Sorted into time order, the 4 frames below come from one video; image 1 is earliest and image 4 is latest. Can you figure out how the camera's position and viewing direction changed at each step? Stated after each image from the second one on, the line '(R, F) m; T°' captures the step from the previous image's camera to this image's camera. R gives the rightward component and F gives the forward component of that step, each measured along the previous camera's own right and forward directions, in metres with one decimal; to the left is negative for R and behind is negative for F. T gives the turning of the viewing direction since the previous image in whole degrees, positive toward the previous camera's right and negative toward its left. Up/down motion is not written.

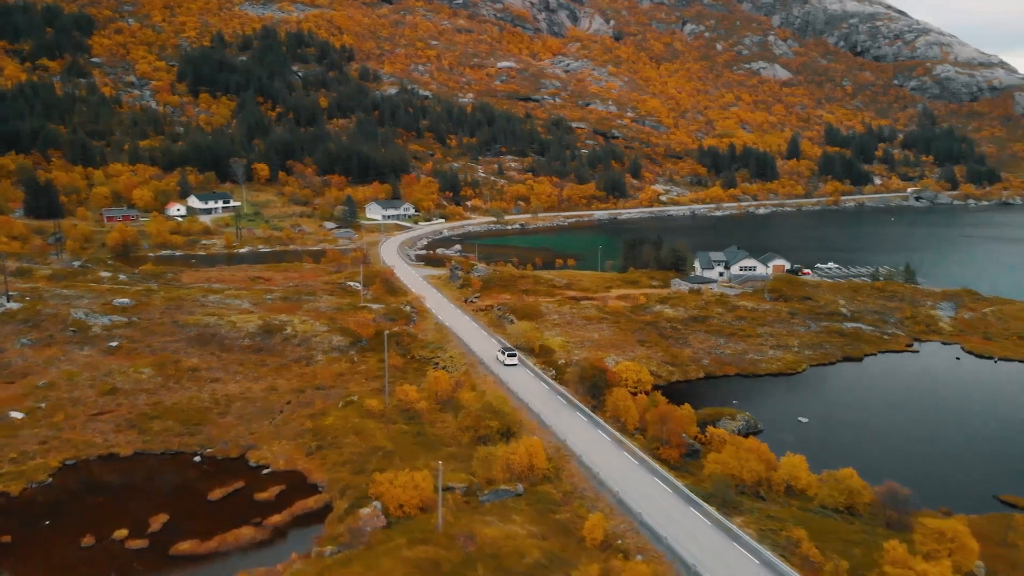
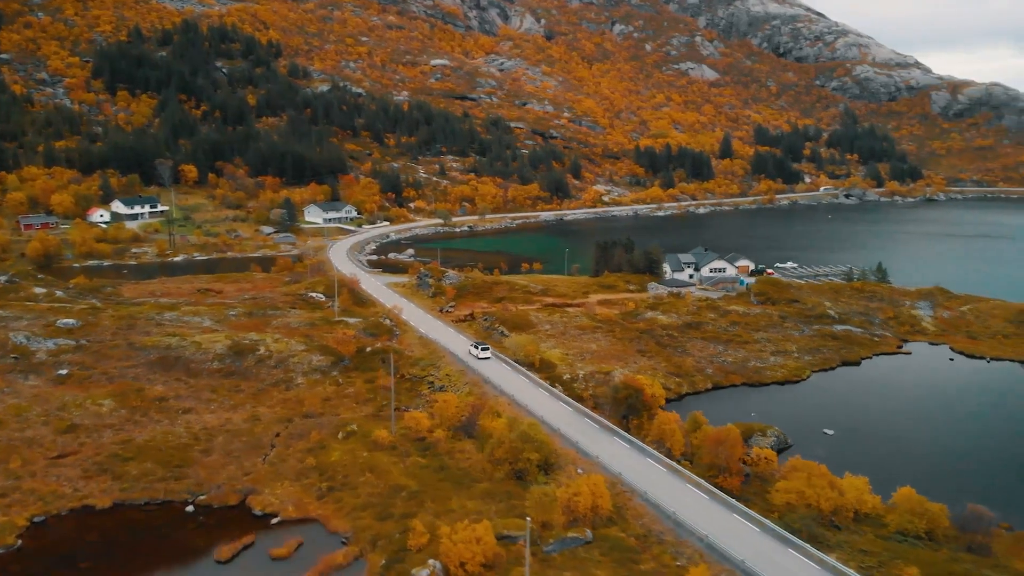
(-4.1, +3.5) m; +6°
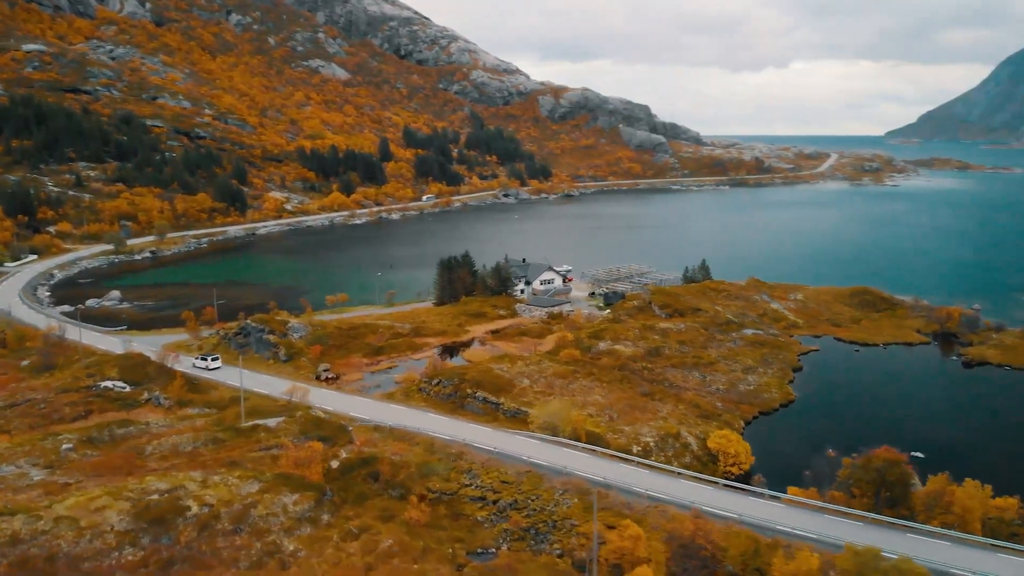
(-15.9, +16.2) m; +29°
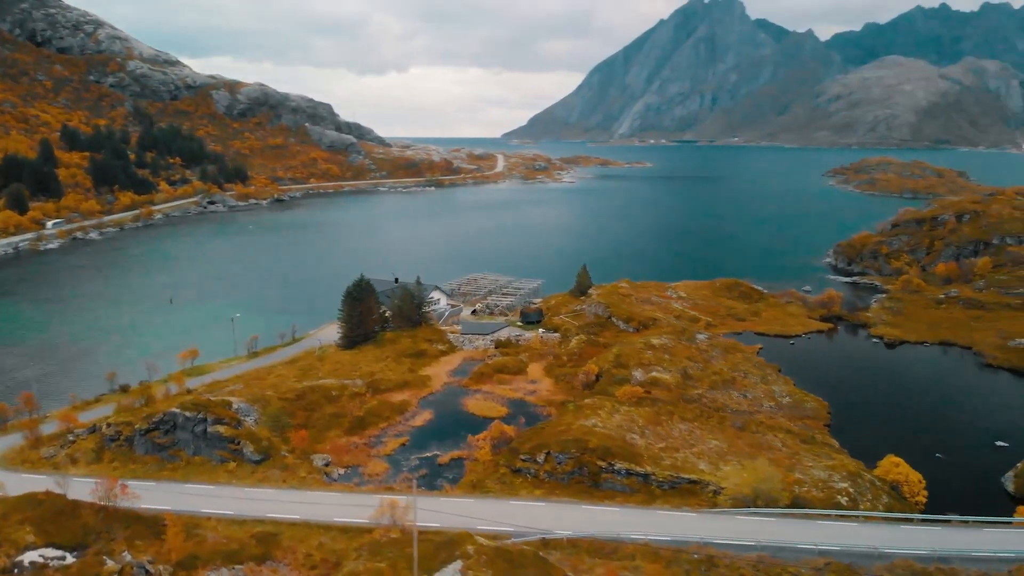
(-15.1, +11.8) m; +25°
